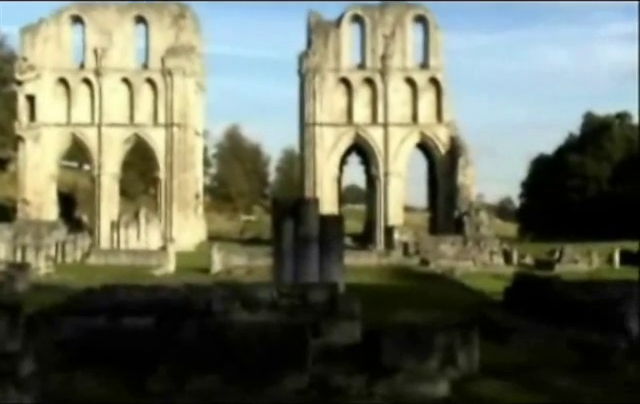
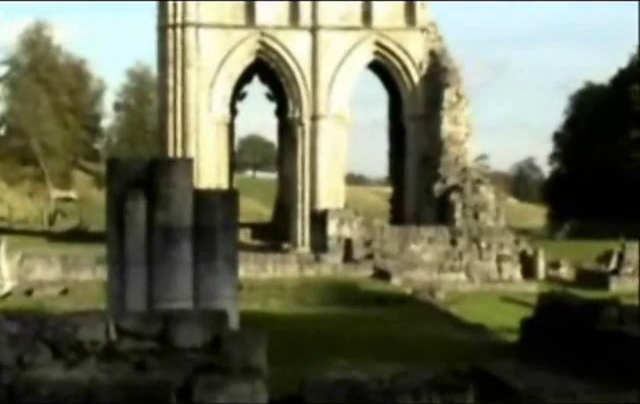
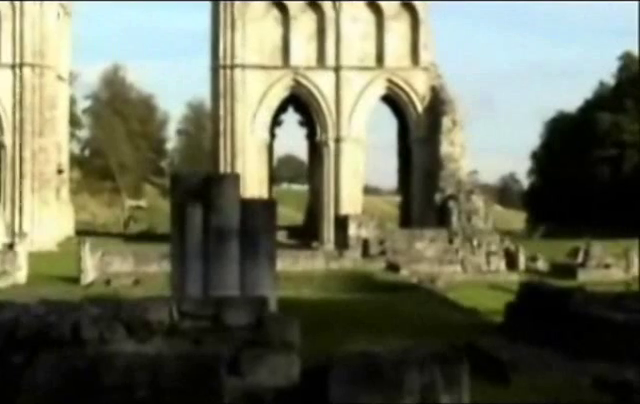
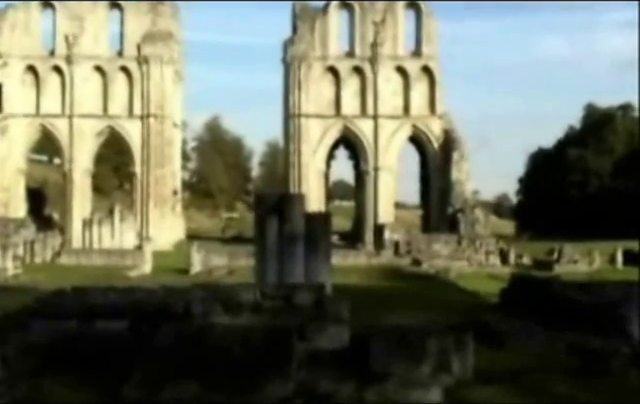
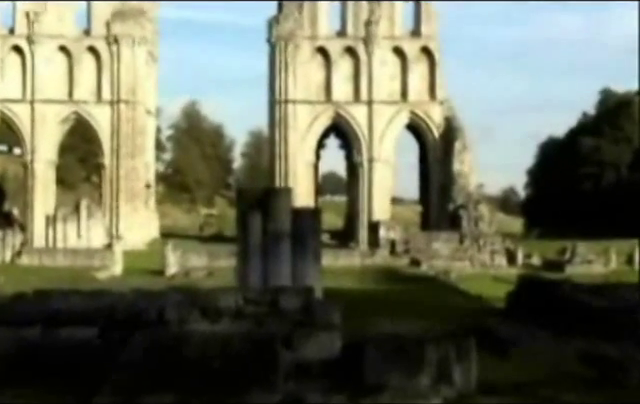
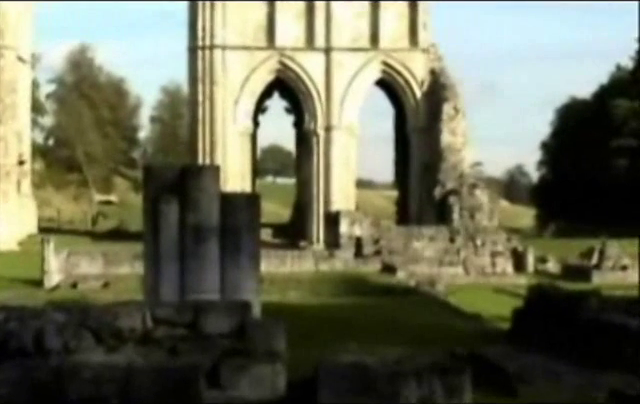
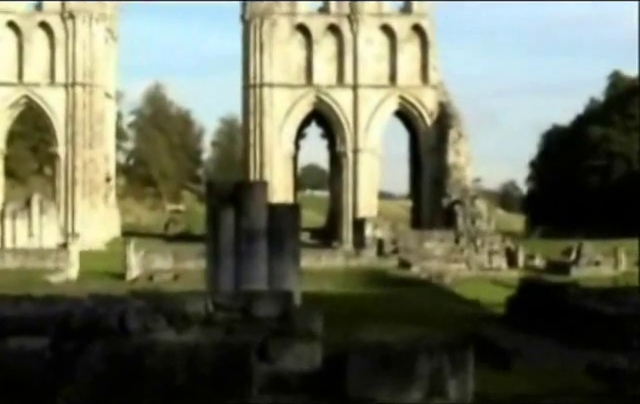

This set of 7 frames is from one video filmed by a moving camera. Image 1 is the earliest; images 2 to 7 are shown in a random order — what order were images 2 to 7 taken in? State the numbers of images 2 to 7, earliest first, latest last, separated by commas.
4, 5, 7, 3, 6, 2
